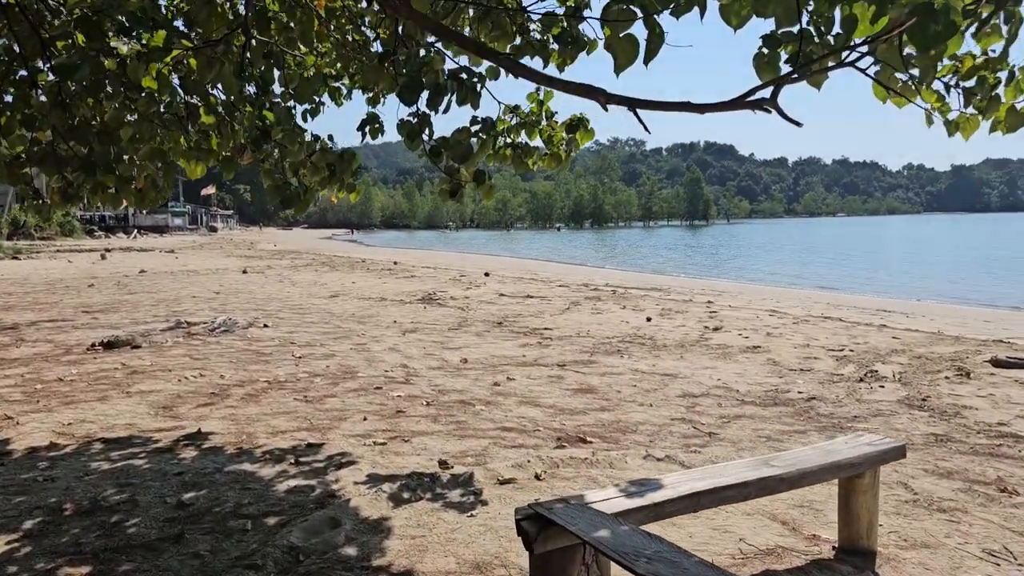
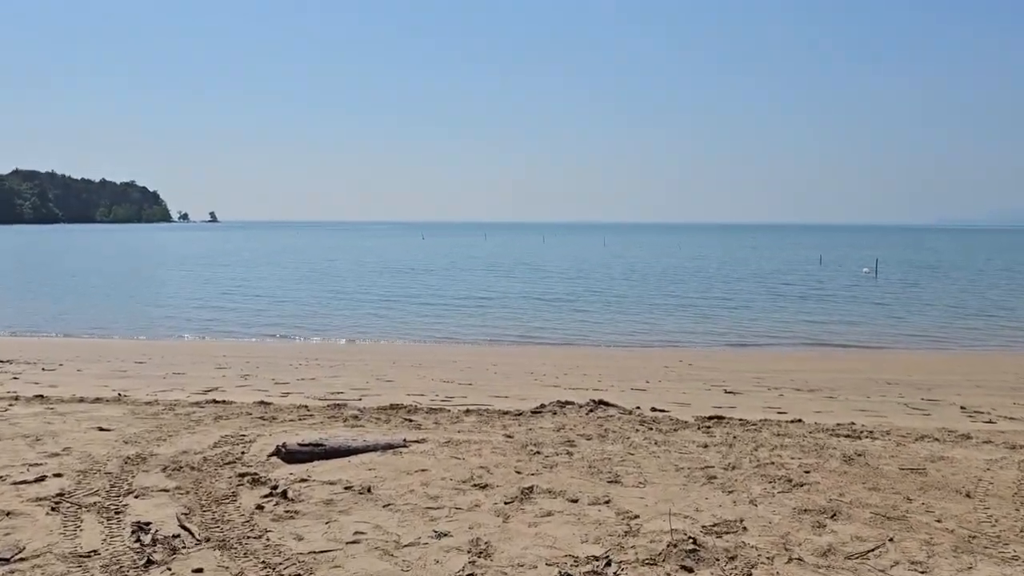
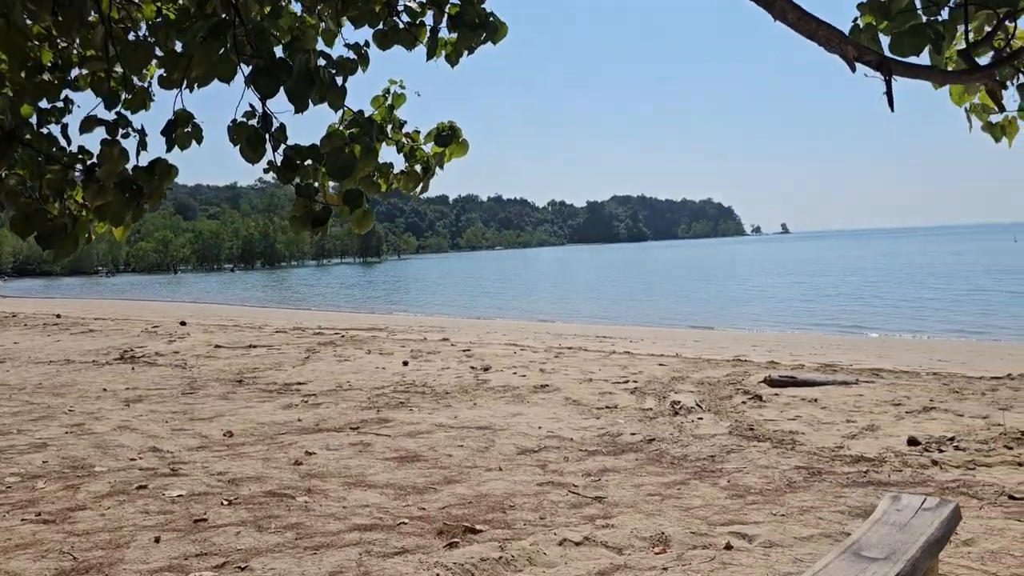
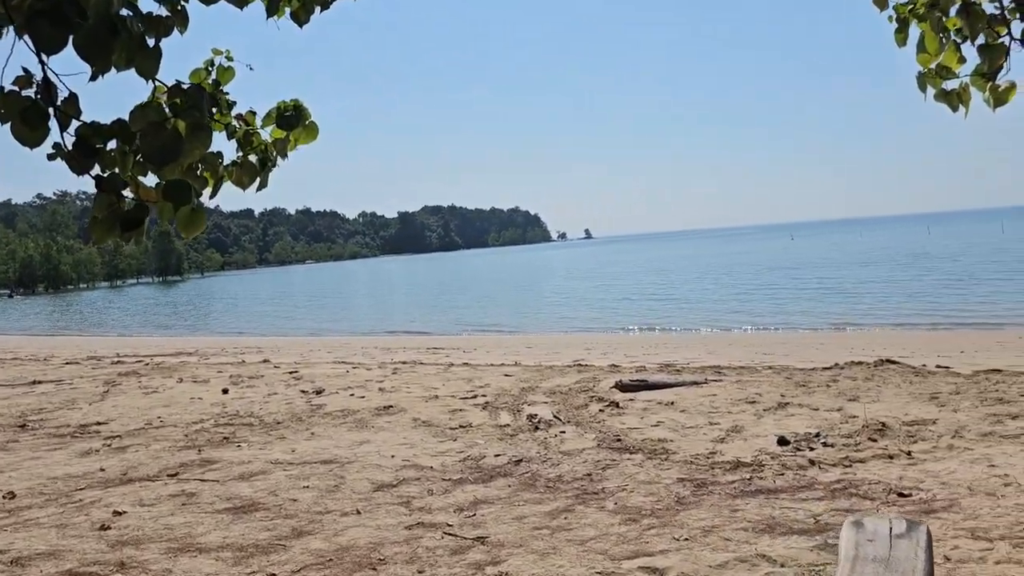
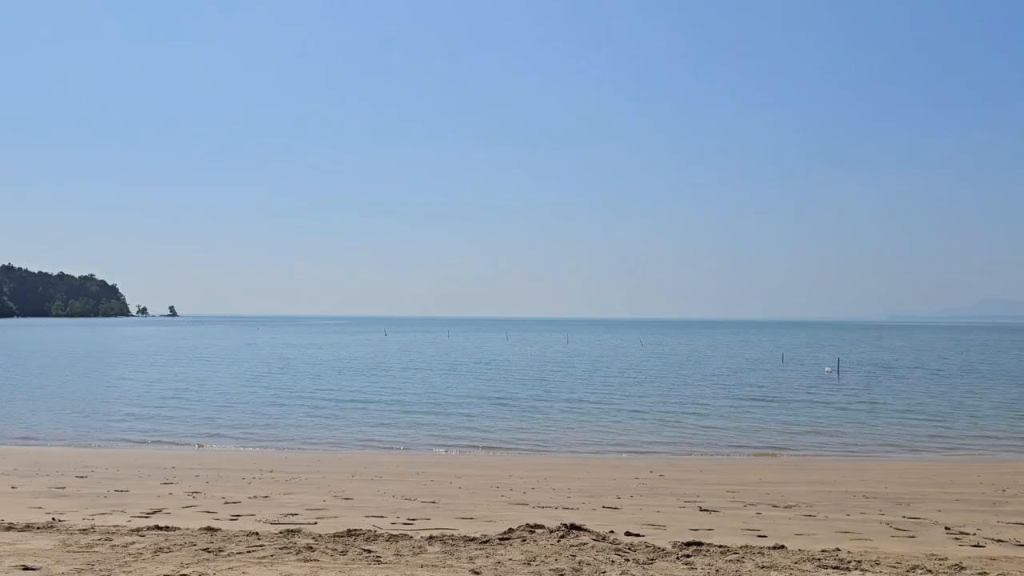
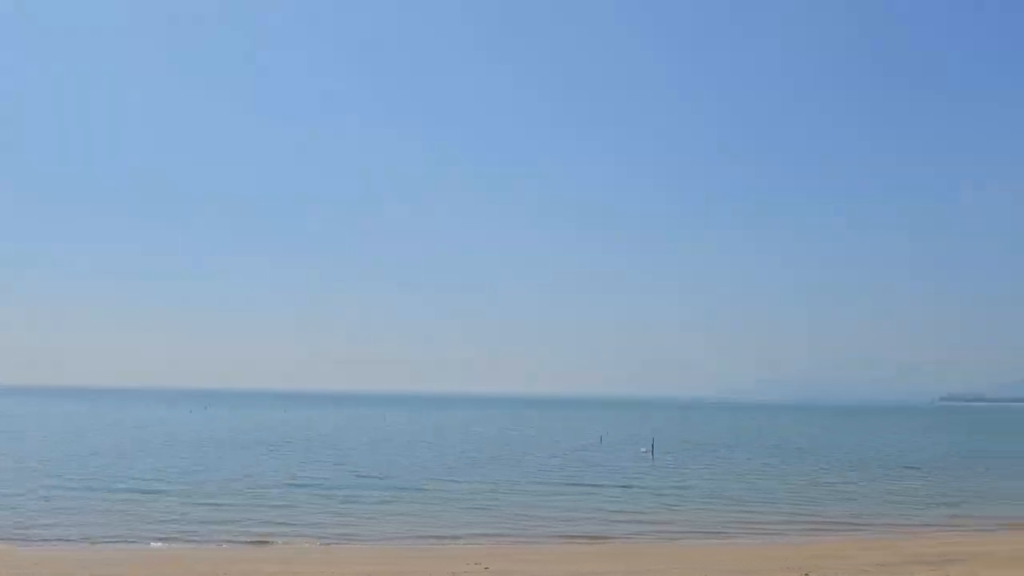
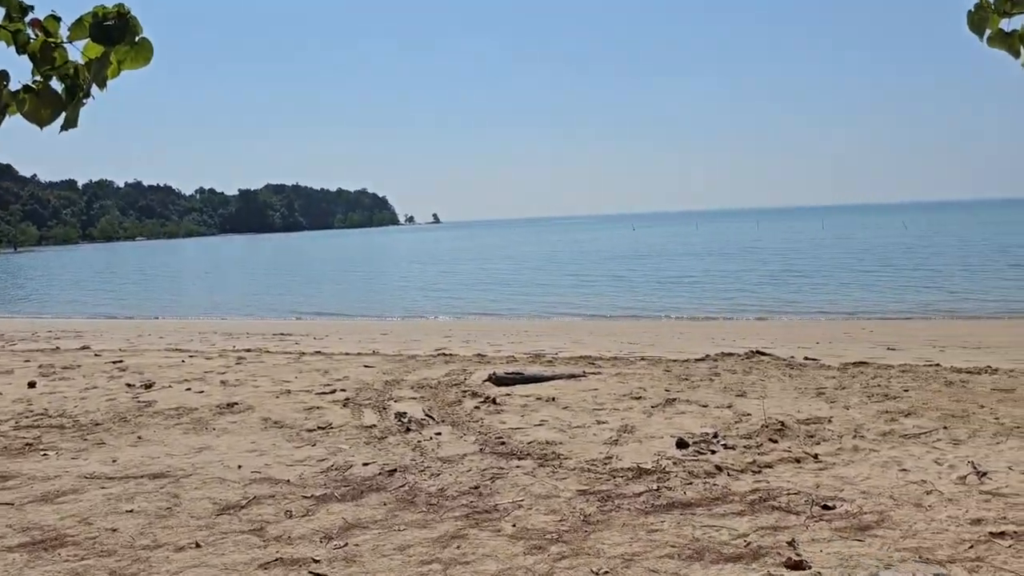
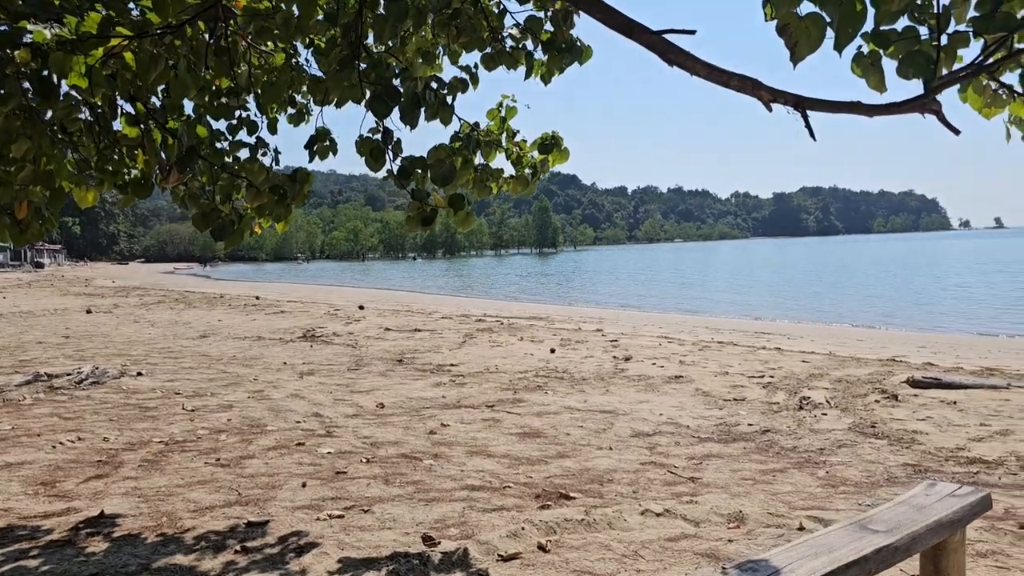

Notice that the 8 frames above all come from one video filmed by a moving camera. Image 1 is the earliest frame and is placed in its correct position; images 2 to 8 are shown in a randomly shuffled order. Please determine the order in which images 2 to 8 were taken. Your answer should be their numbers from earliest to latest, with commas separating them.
8, 3, 4, 7, 2, 5, 6
